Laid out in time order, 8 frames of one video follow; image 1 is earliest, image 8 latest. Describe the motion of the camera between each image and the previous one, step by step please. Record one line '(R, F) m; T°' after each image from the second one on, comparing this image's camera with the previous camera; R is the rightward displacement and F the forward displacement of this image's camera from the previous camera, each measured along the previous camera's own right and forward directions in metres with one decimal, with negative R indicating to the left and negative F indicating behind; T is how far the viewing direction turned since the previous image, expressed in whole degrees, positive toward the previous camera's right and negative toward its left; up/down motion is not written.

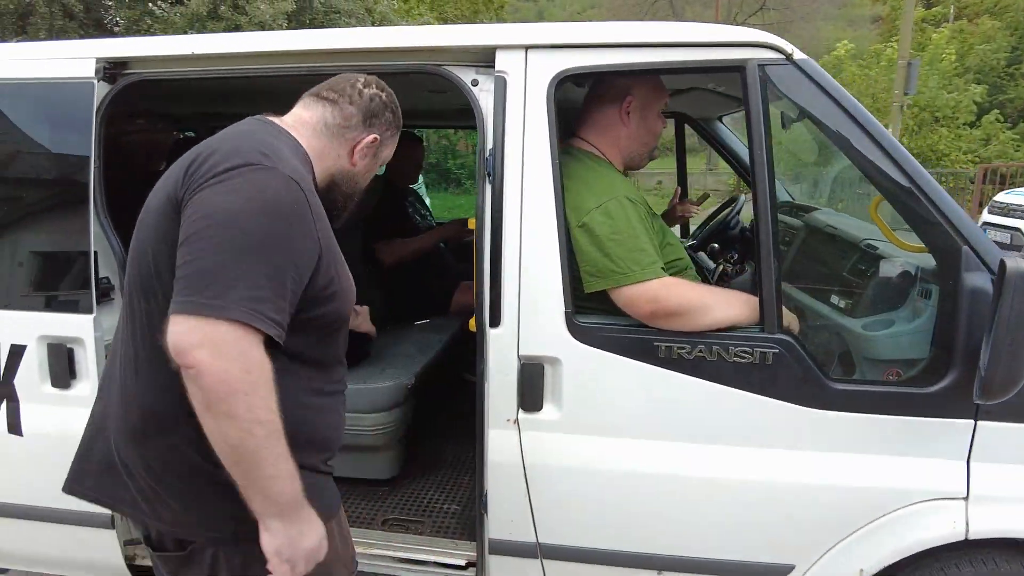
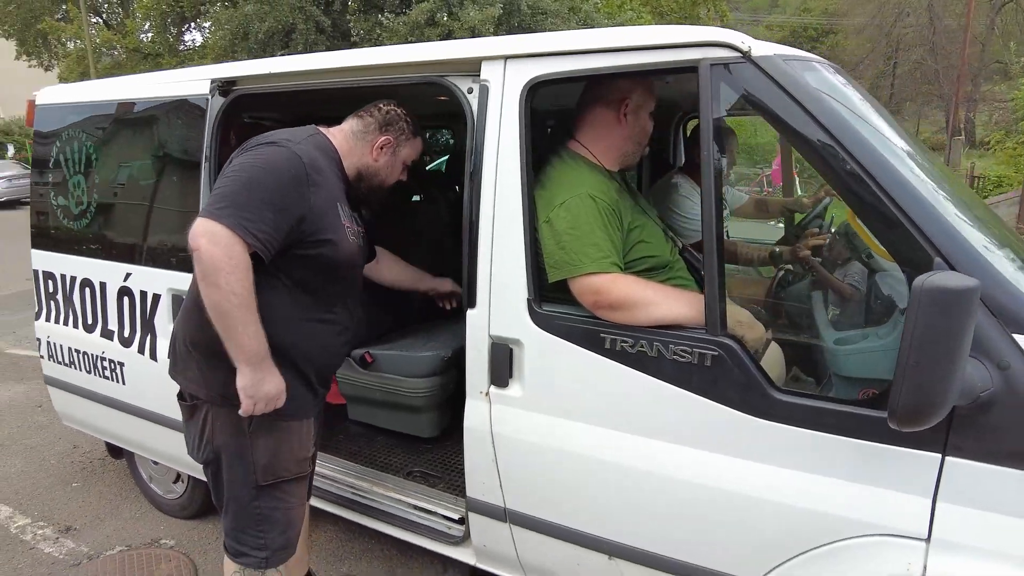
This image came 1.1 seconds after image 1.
(+0.7, -0.1) m; -18°
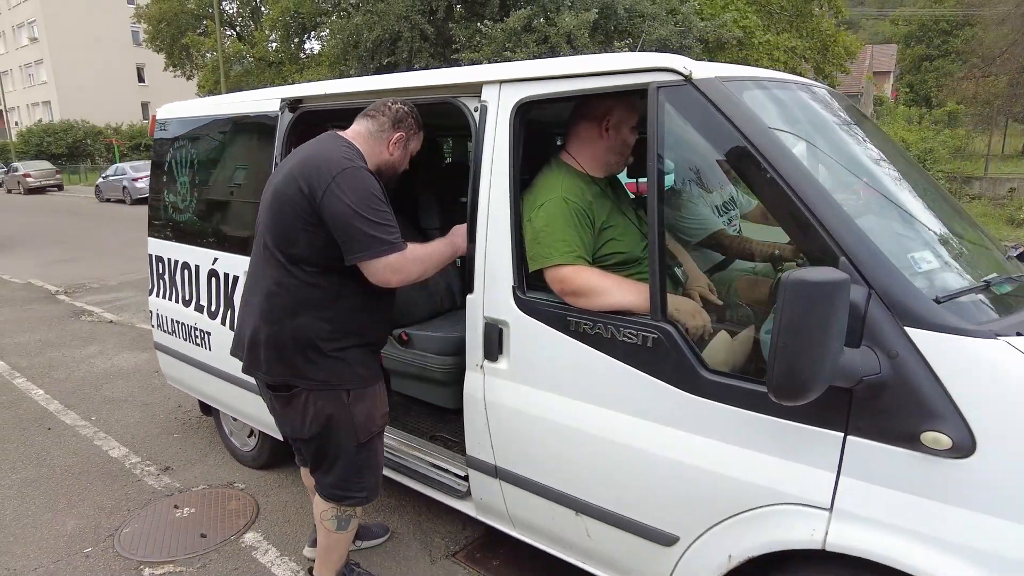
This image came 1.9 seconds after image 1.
(+0.4, -0.3) m; -9°
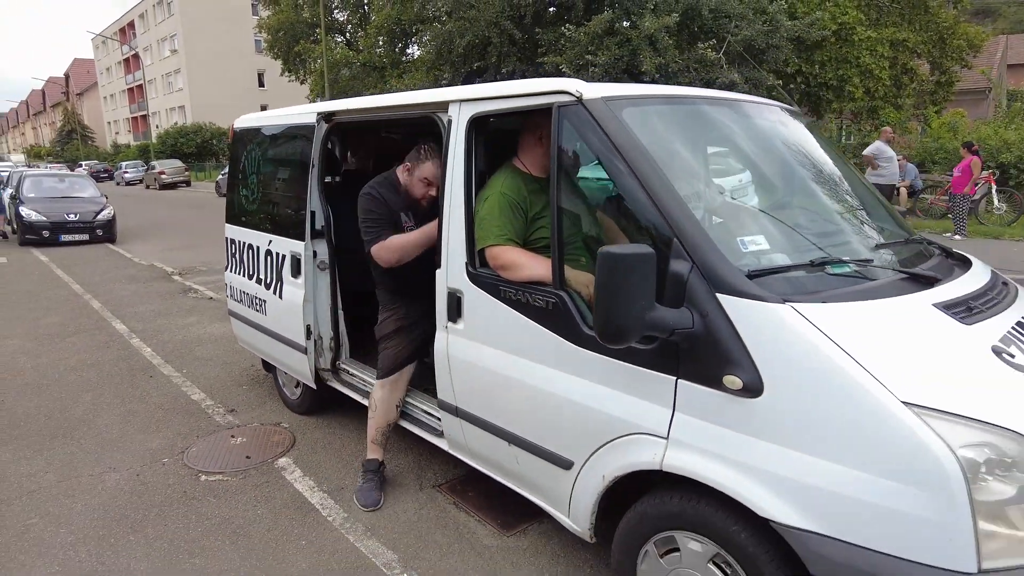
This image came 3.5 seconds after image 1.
(+0.6, -0.5) m; -9°
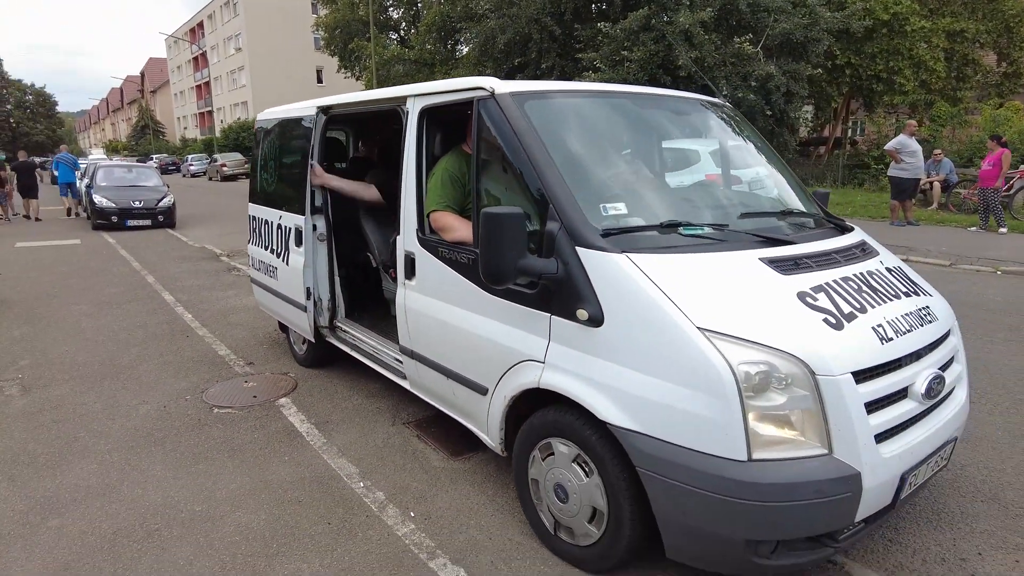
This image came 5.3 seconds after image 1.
(+0.6, -0.5) m; -5°
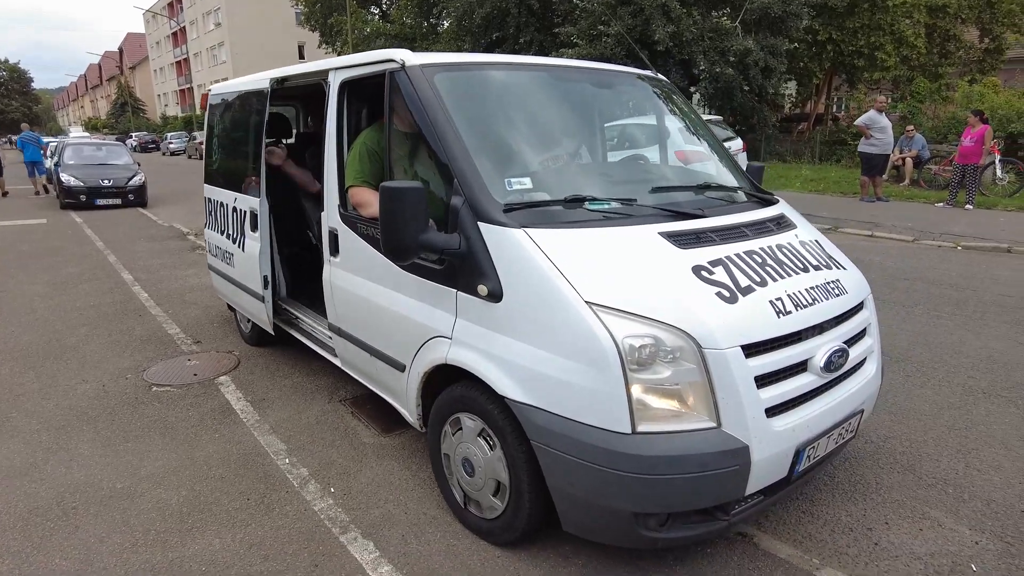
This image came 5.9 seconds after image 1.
(+0.3, 0.0) m; +1°
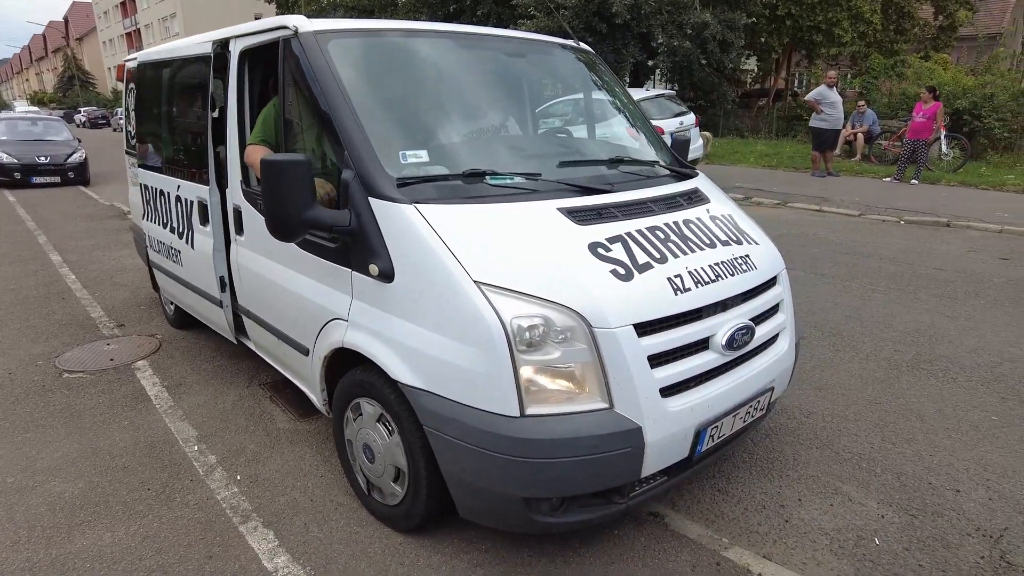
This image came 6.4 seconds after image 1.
(+0.3, +0.1) m; +3°
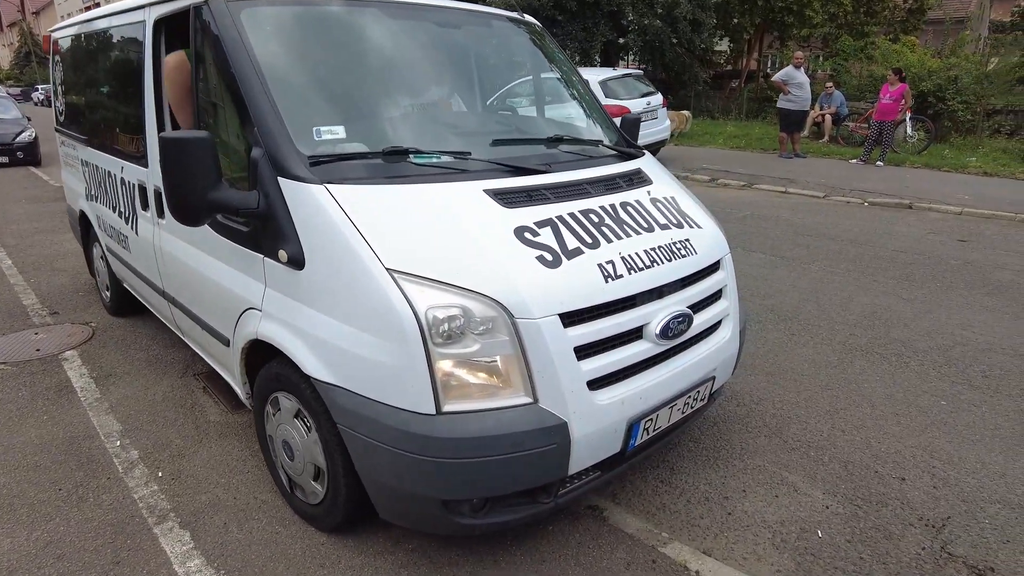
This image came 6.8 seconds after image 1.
(+0.2, +0.1) m; +2°
